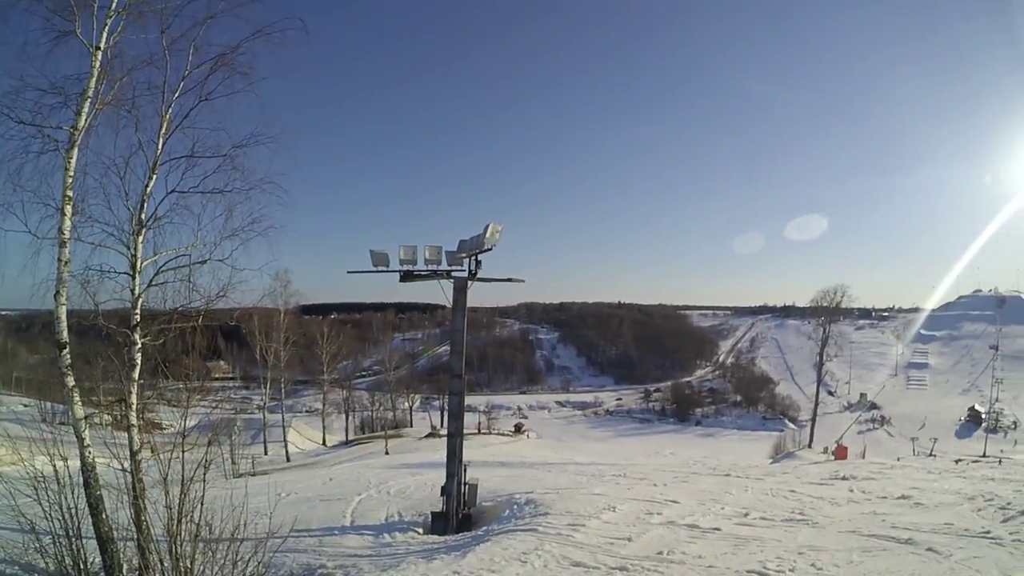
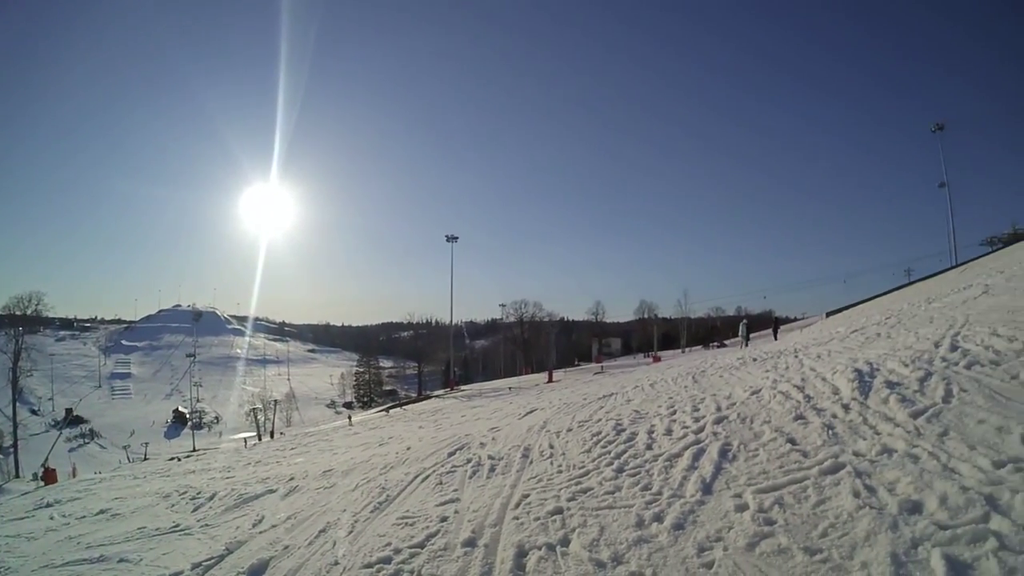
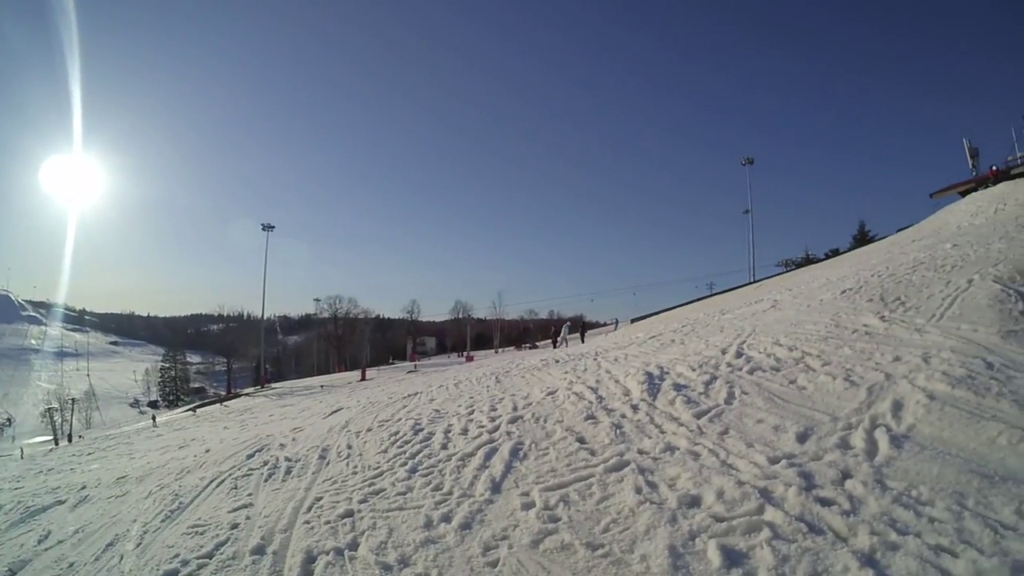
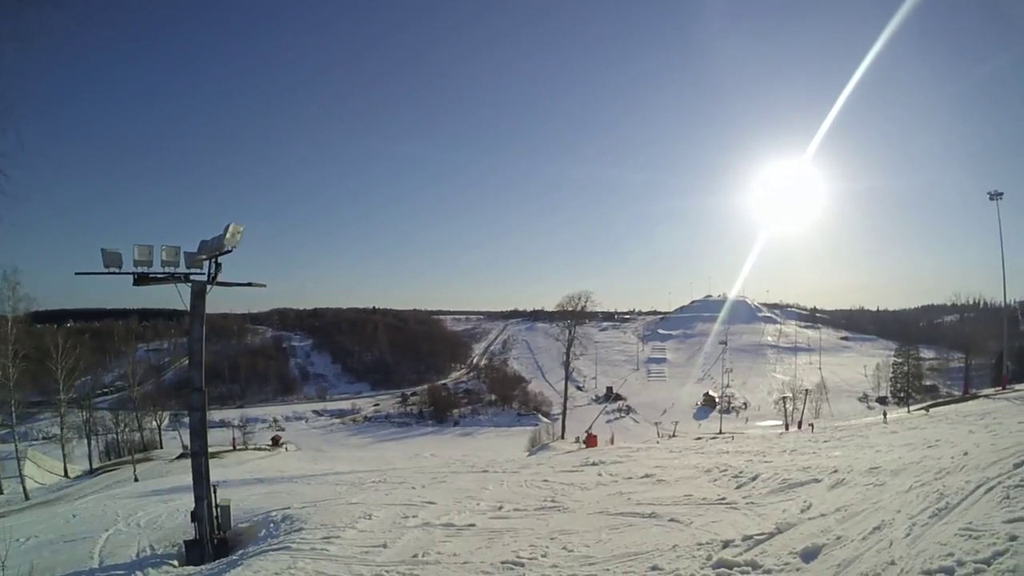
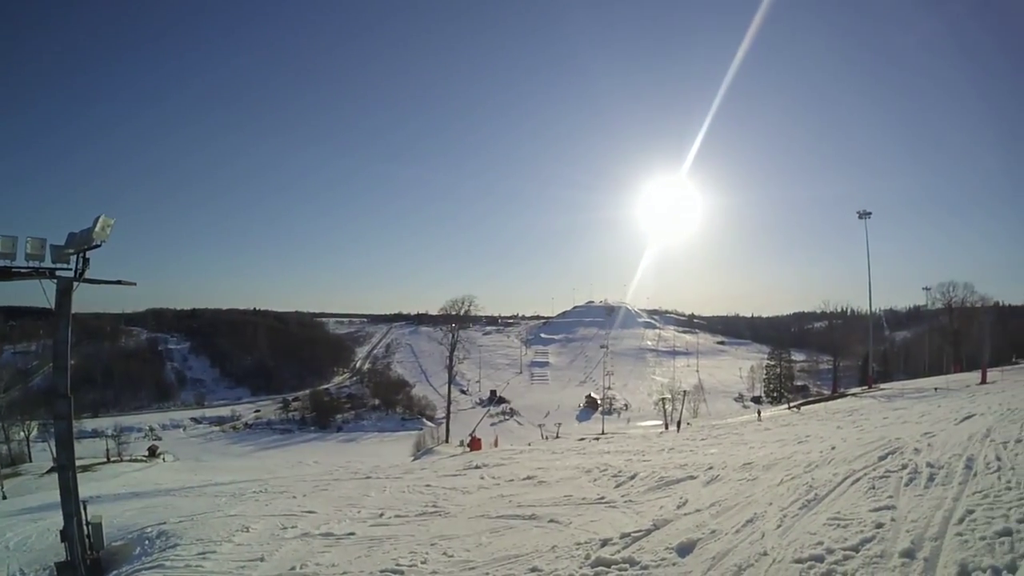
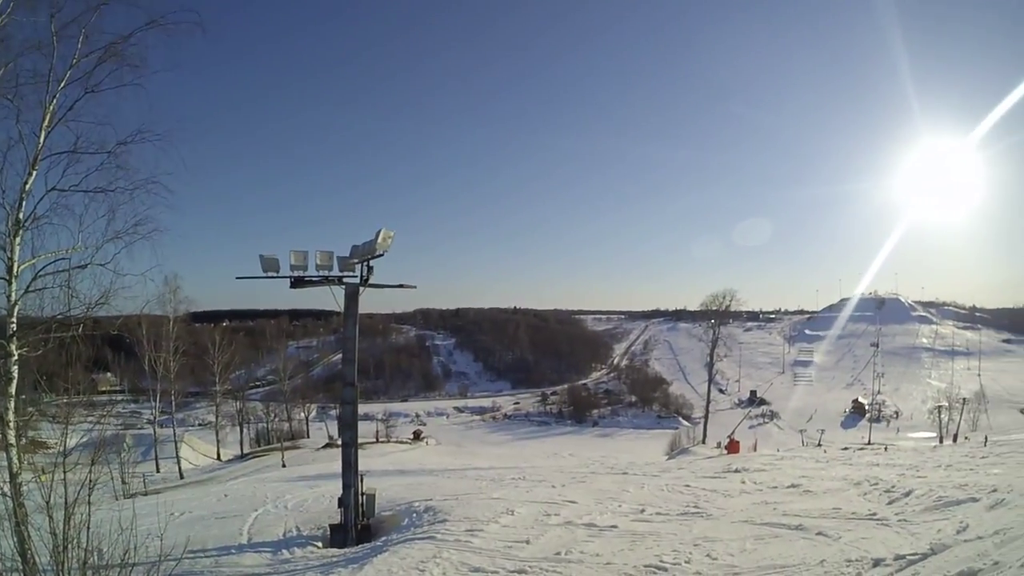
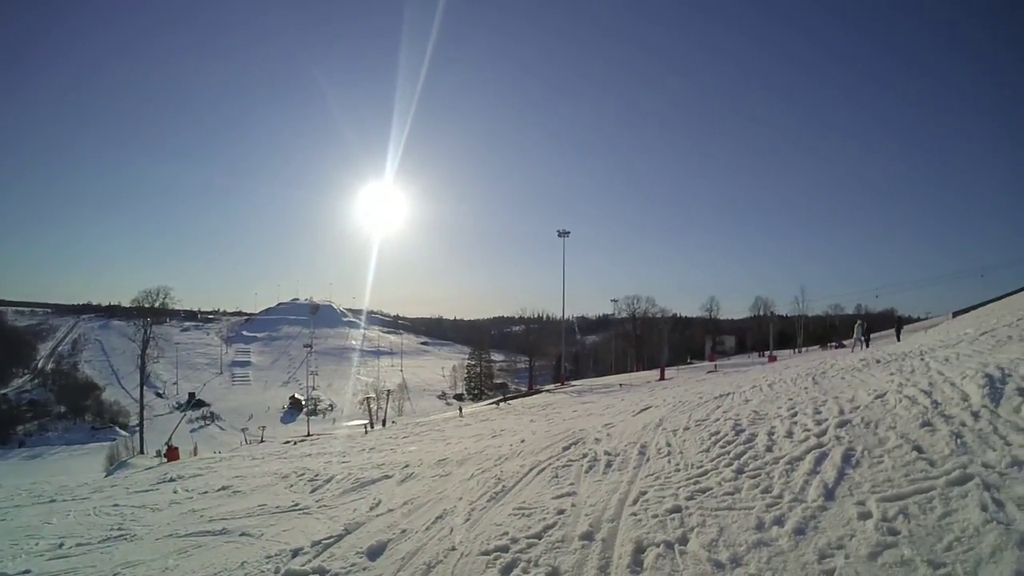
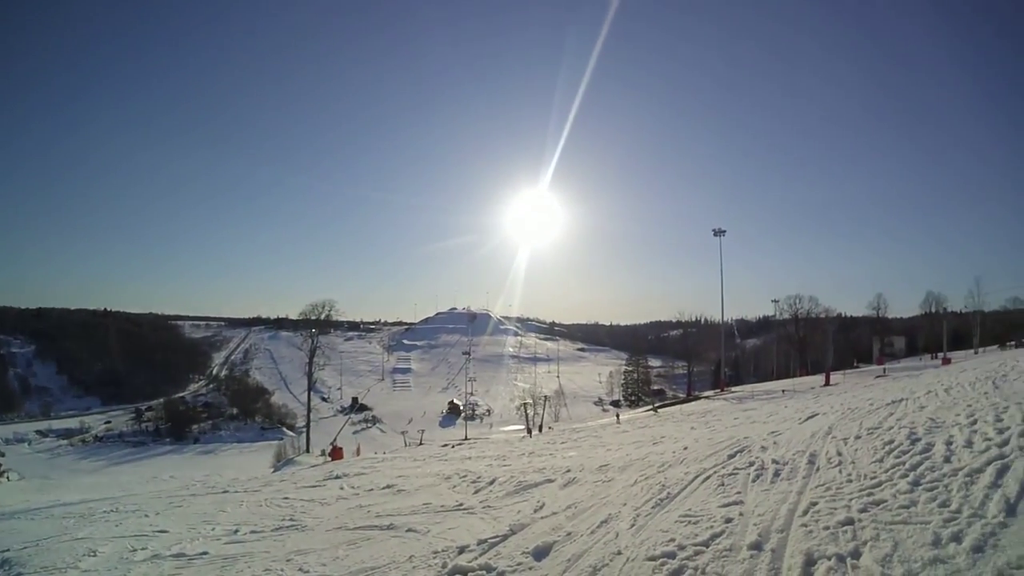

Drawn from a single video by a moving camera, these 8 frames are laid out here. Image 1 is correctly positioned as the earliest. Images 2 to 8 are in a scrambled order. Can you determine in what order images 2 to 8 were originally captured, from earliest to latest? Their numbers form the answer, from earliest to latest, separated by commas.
6, 4, 5, 8, 7, 2, 3
